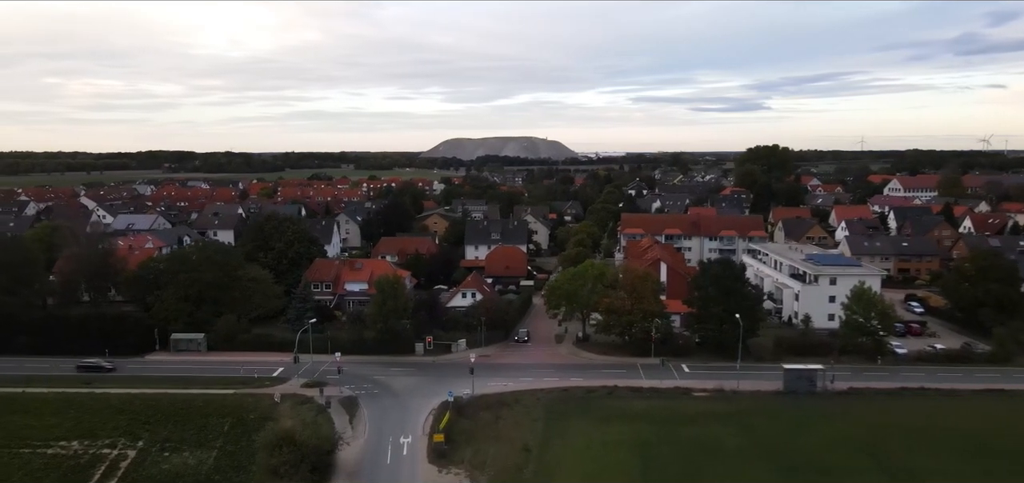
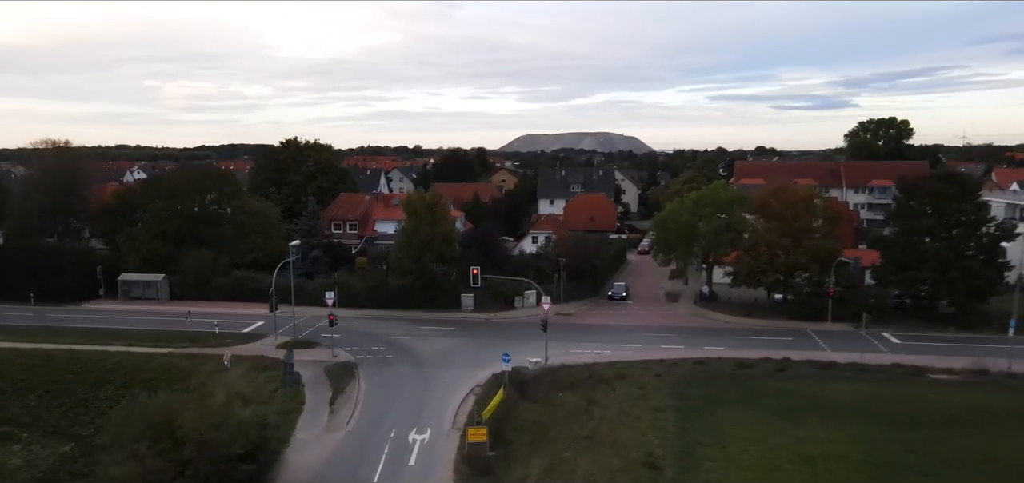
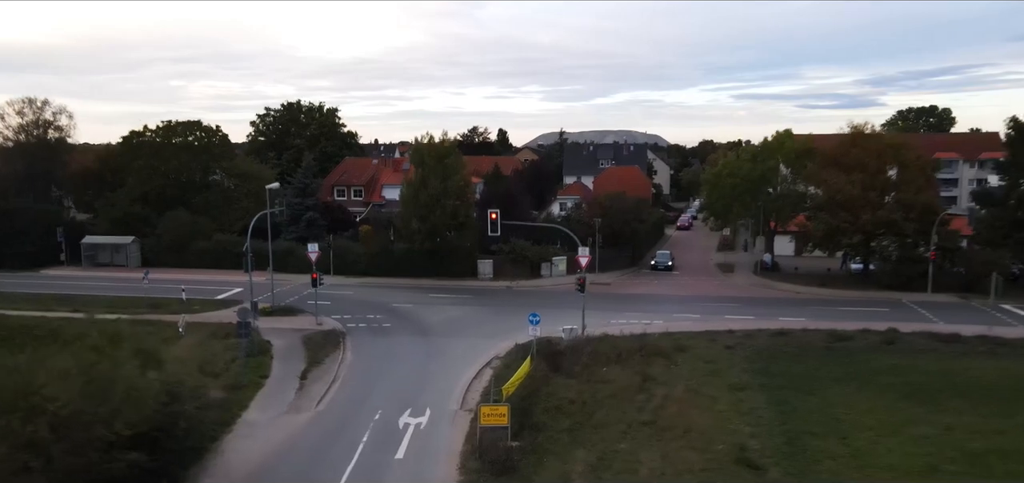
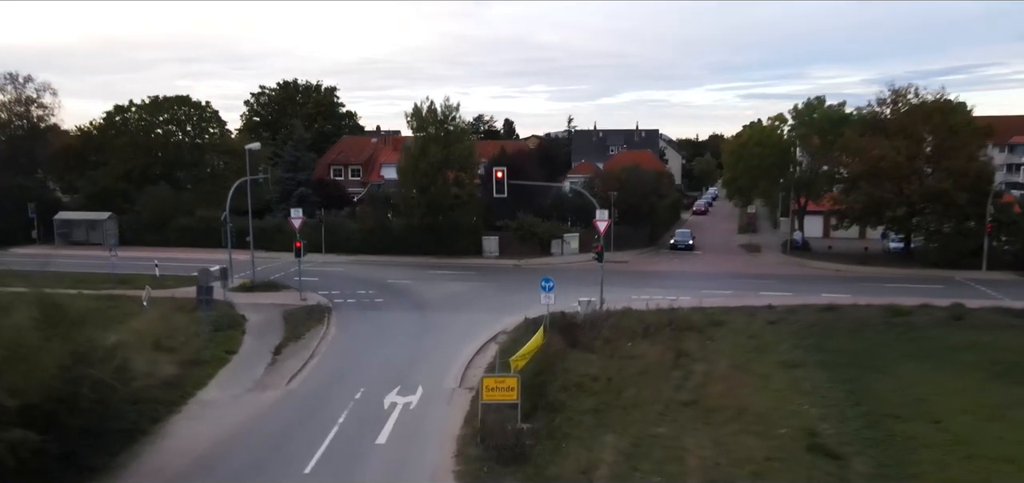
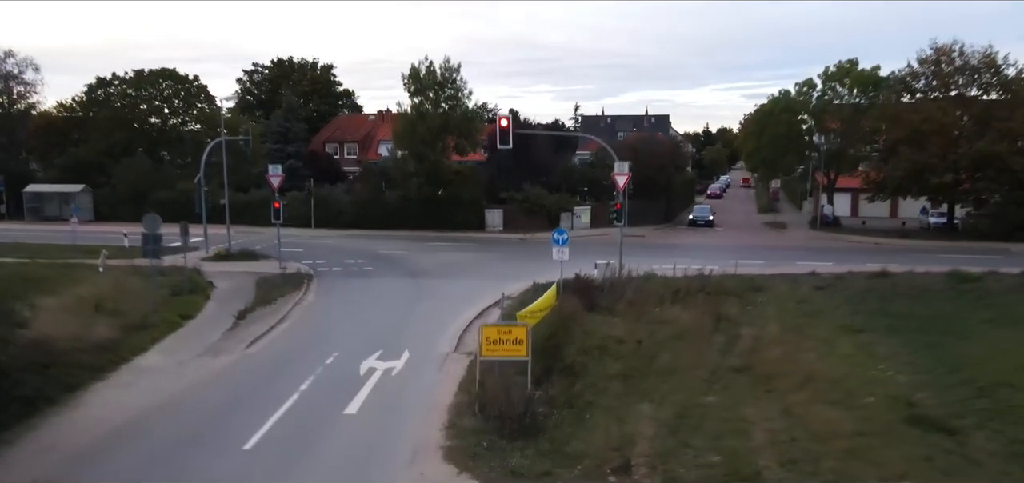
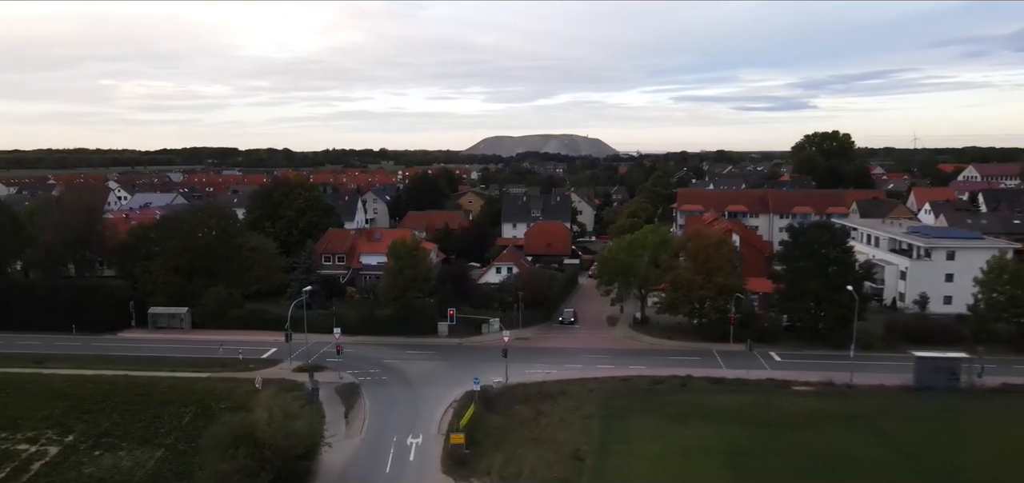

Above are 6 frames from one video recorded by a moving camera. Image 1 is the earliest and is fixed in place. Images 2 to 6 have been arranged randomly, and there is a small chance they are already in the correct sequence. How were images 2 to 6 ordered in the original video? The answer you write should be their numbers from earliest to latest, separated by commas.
6, 2, 3, 4, 5
